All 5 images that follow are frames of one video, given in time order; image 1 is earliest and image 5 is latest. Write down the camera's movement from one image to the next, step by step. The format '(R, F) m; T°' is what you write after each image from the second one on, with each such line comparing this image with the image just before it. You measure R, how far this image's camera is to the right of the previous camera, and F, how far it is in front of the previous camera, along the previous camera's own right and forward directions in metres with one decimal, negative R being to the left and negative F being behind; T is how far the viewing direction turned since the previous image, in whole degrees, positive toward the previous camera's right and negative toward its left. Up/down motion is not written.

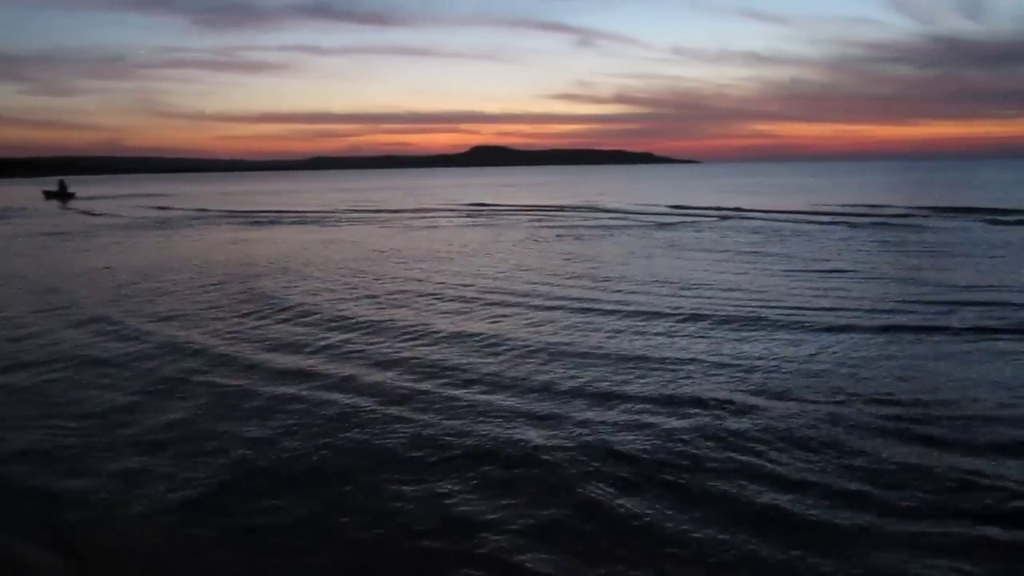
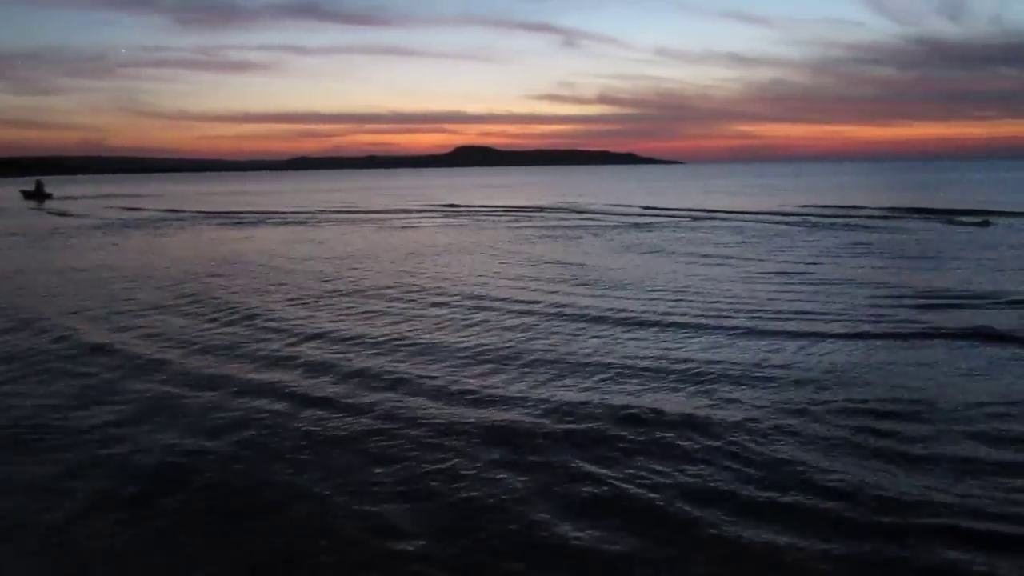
(-3.5, +0.2) m; +1°
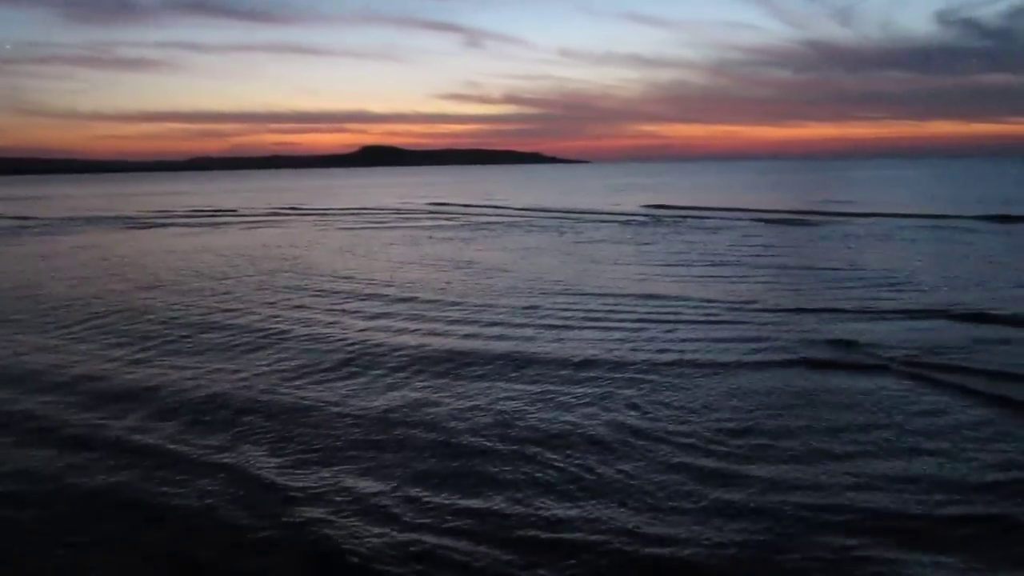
(+2.2, +0.2) m; +5°
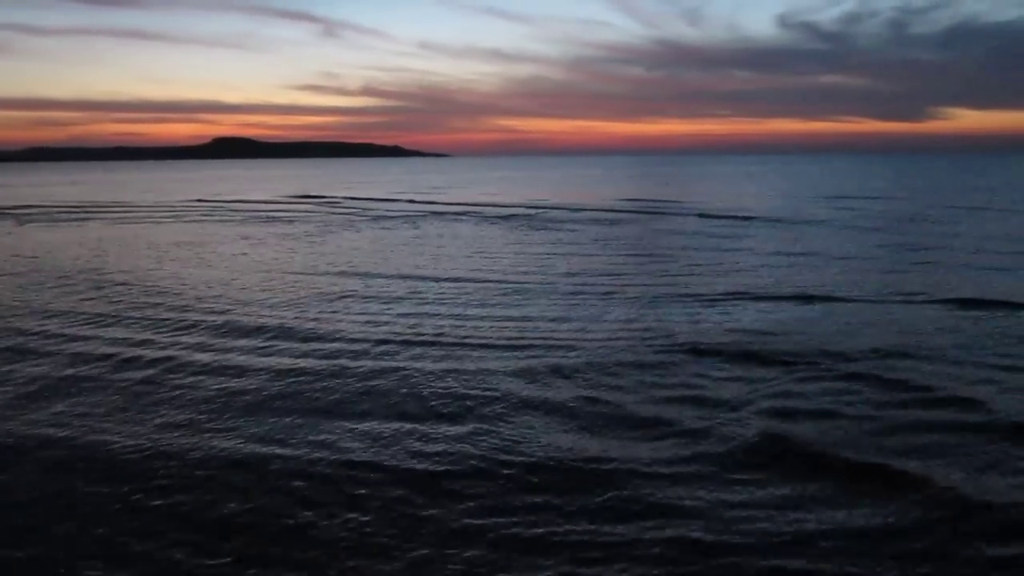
(-0.4, +1.7) m; +8°
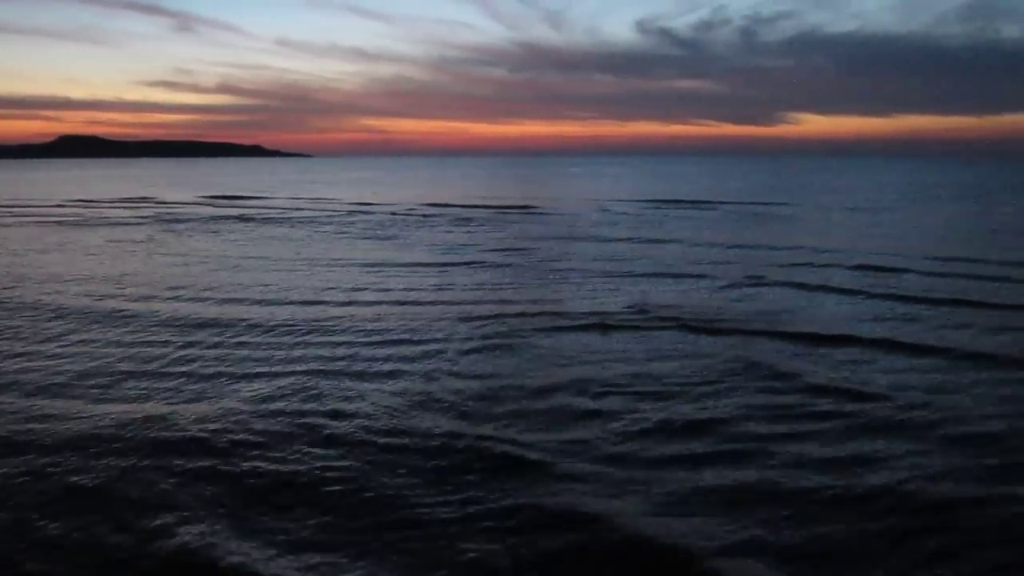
(+2.0, +2.1) m; +8°
